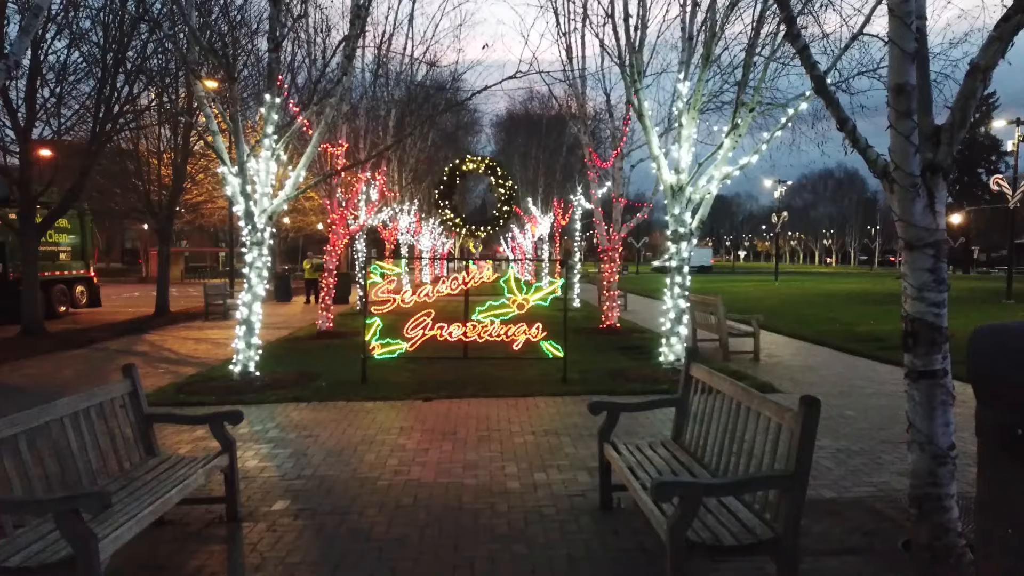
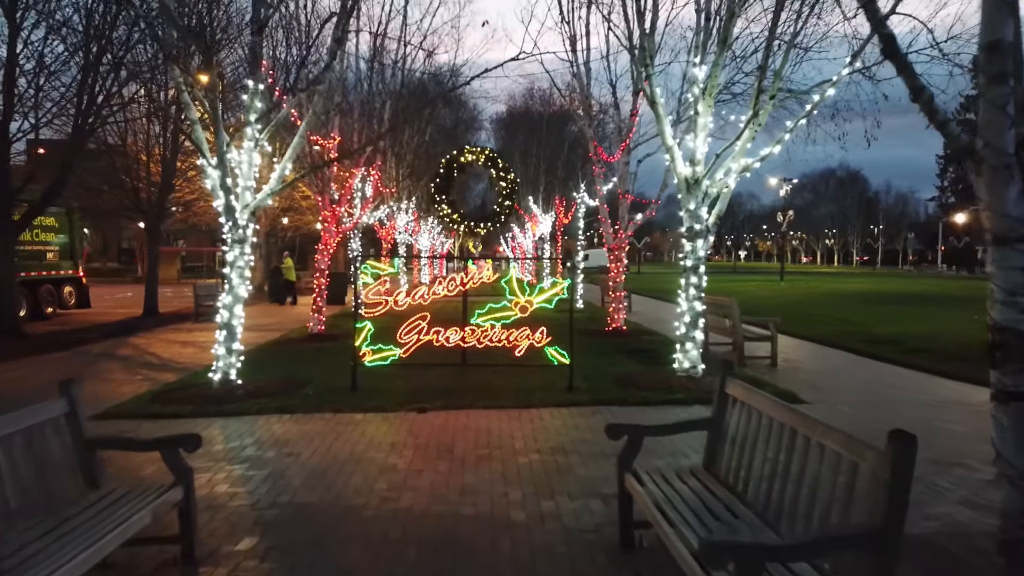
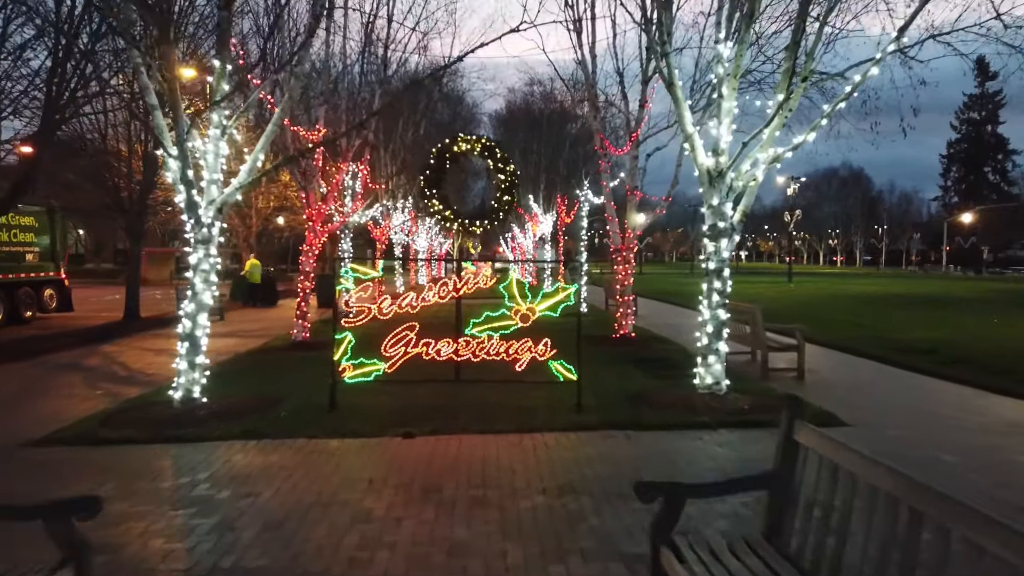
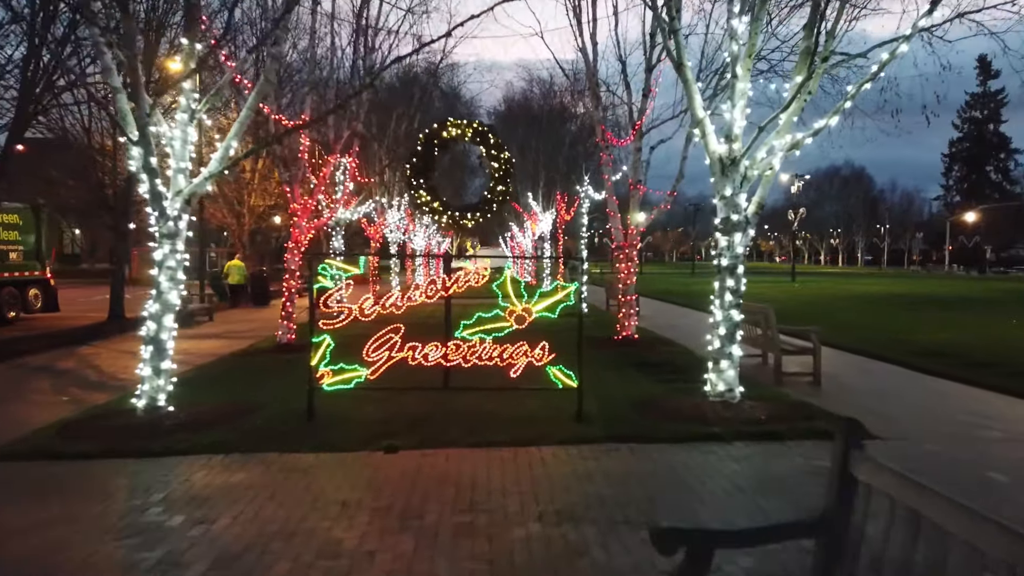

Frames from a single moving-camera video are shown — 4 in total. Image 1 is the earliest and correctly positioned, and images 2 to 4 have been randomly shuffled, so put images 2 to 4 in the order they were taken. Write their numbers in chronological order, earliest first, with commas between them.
2, 3, 4
